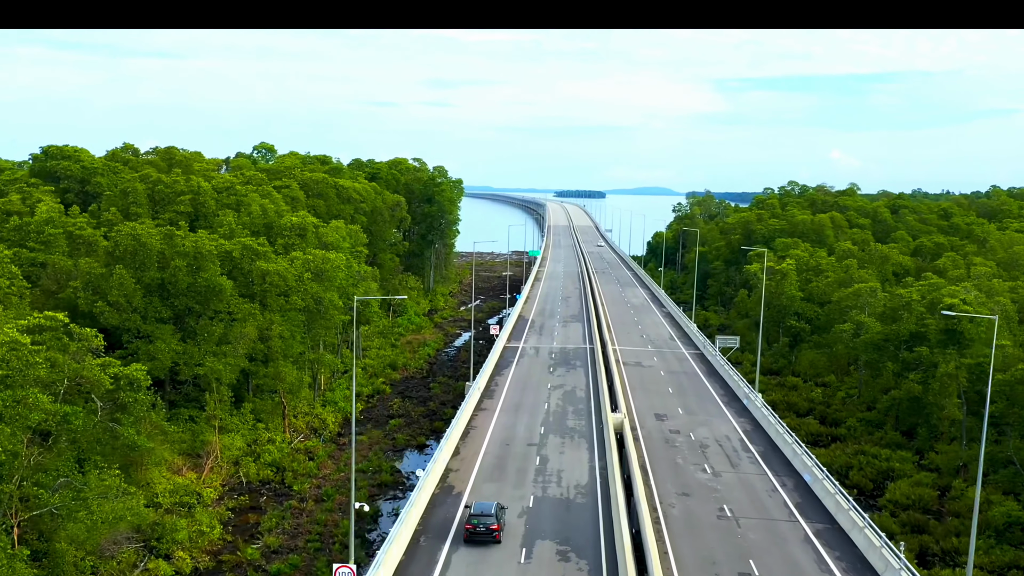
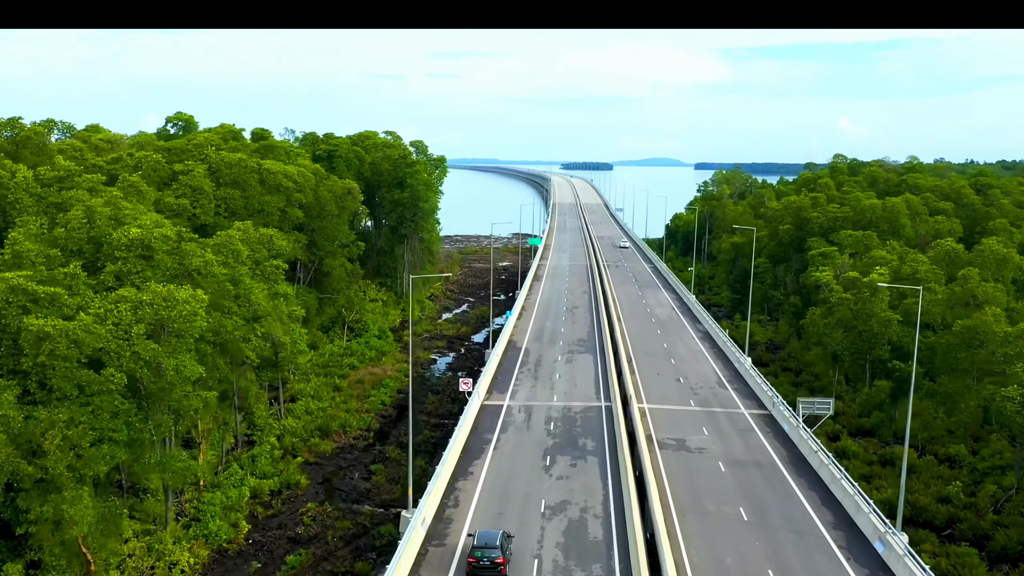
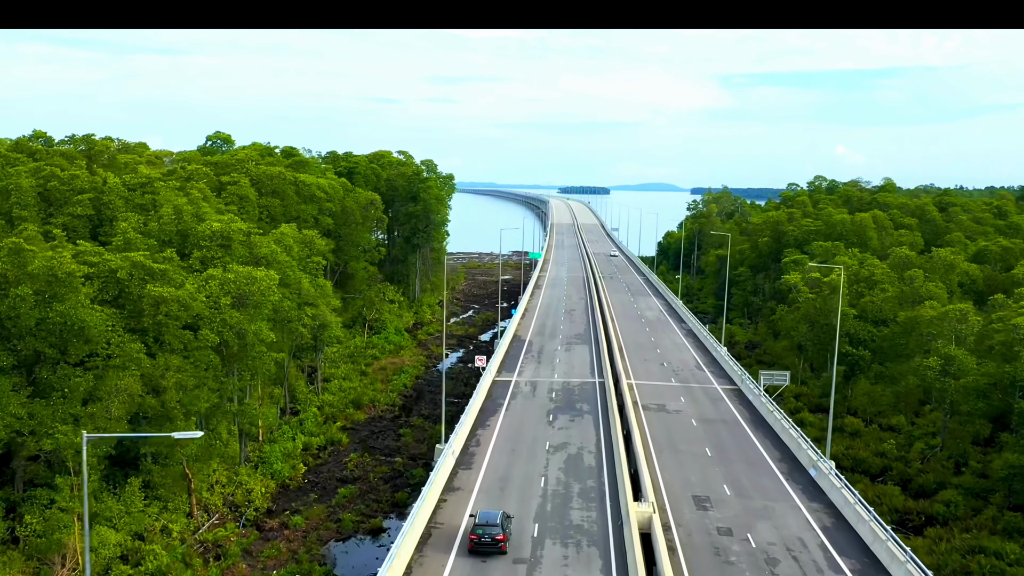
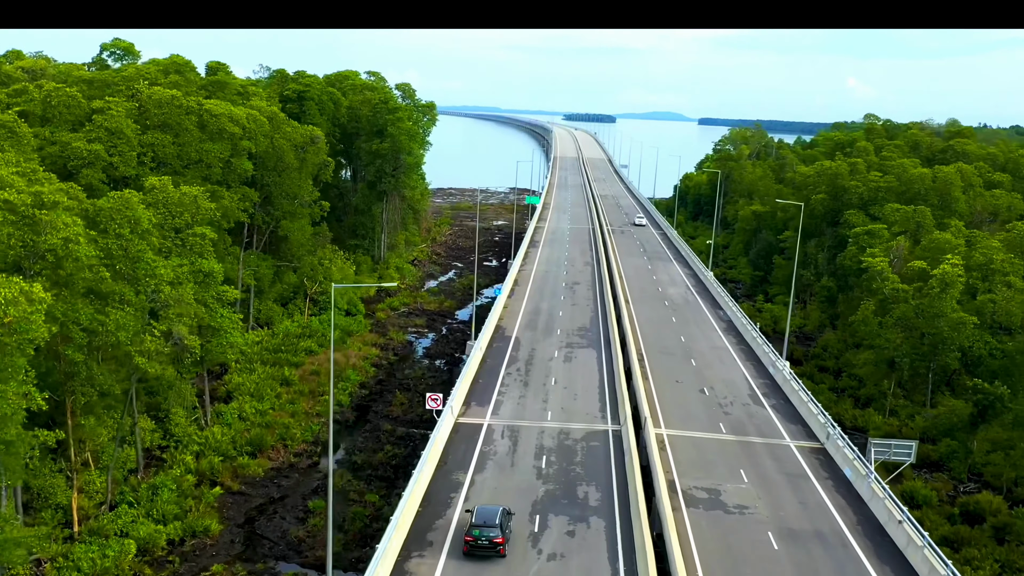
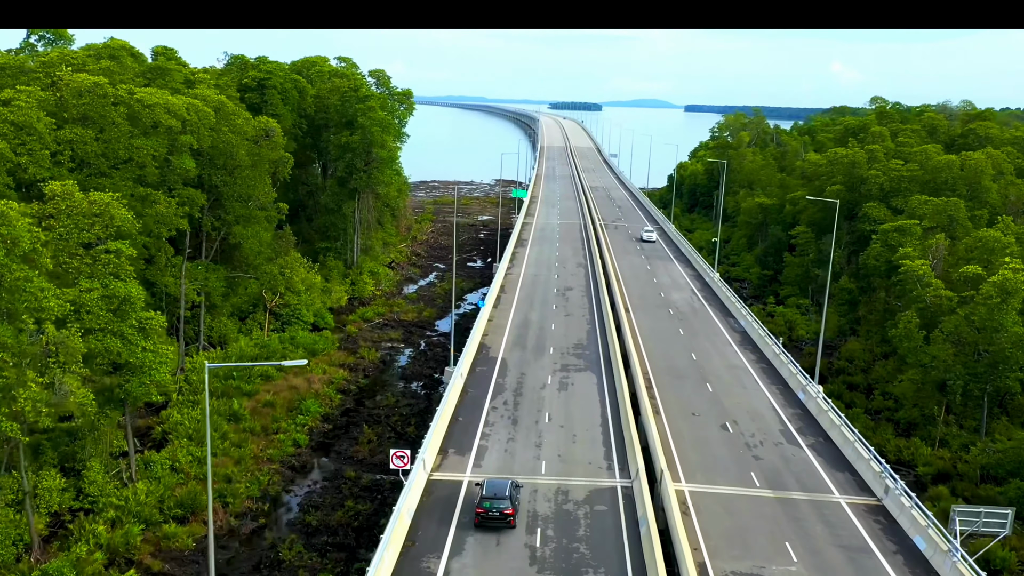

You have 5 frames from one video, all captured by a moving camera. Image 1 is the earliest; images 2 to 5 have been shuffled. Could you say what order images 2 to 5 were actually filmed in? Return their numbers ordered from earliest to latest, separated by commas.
3, 2, 4, 5
